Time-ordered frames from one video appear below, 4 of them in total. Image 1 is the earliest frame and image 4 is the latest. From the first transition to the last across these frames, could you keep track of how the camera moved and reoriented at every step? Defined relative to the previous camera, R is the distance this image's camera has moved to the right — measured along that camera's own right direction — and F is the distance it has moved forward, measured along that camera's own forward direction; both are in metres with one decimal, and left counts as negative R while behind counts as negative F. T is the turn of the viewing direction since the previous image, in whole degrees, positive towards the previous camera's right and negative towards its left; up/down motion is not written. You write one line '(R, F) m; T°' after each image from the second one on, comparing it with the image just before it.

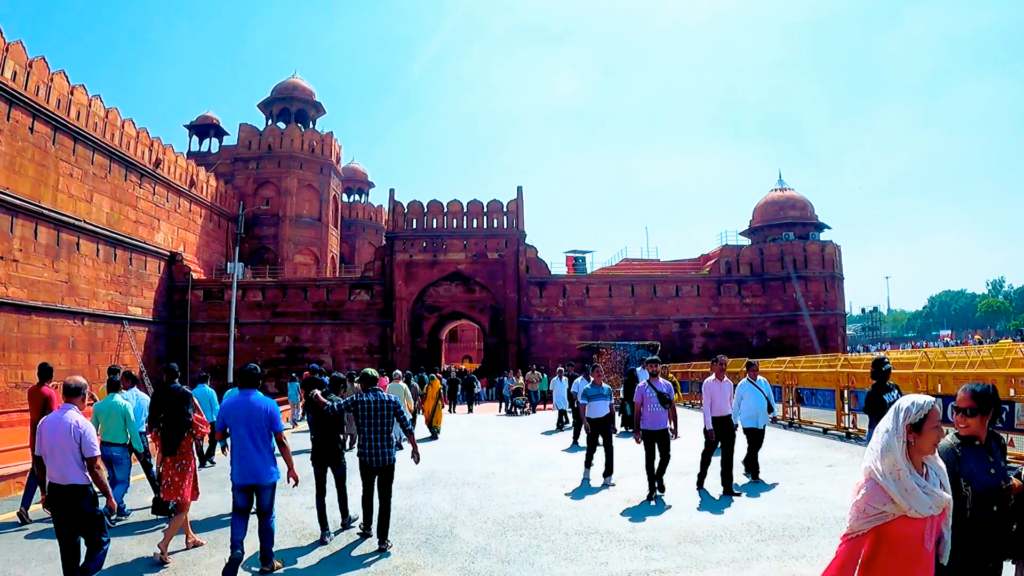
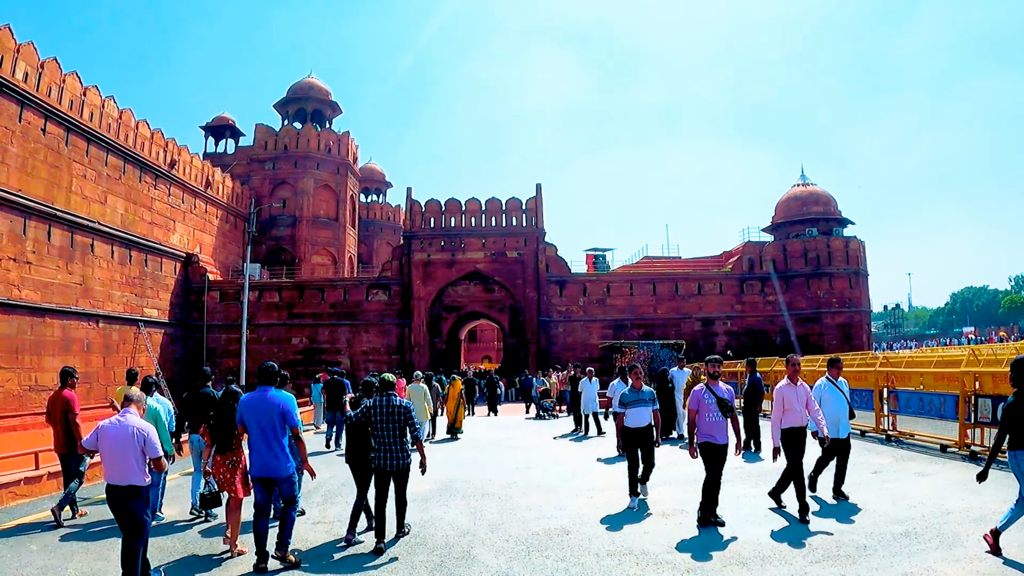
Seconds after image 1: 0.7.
(0.0, +0.4) m; -1°
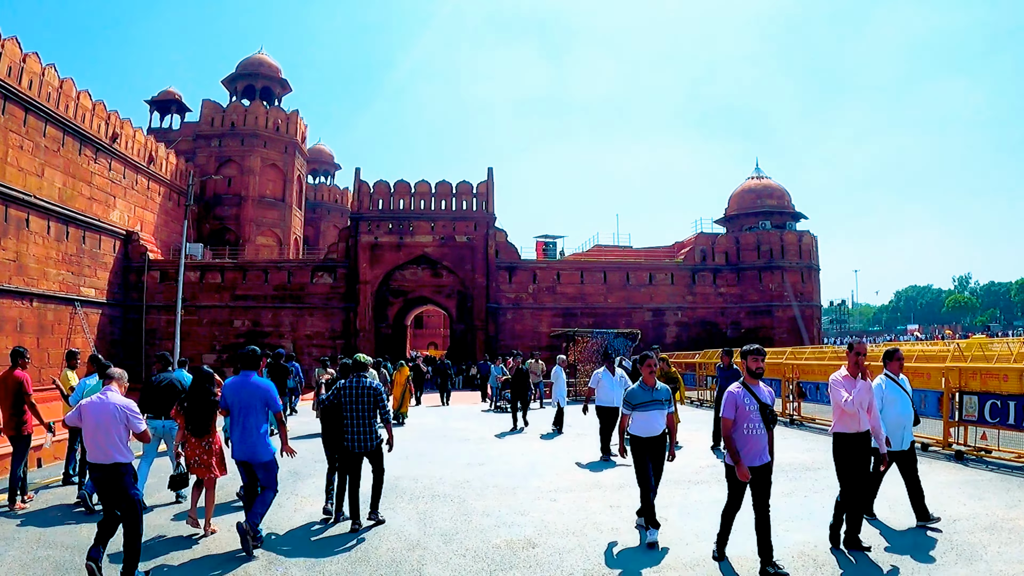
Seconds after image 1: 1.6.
(+0.3, +0.7) m; +4°
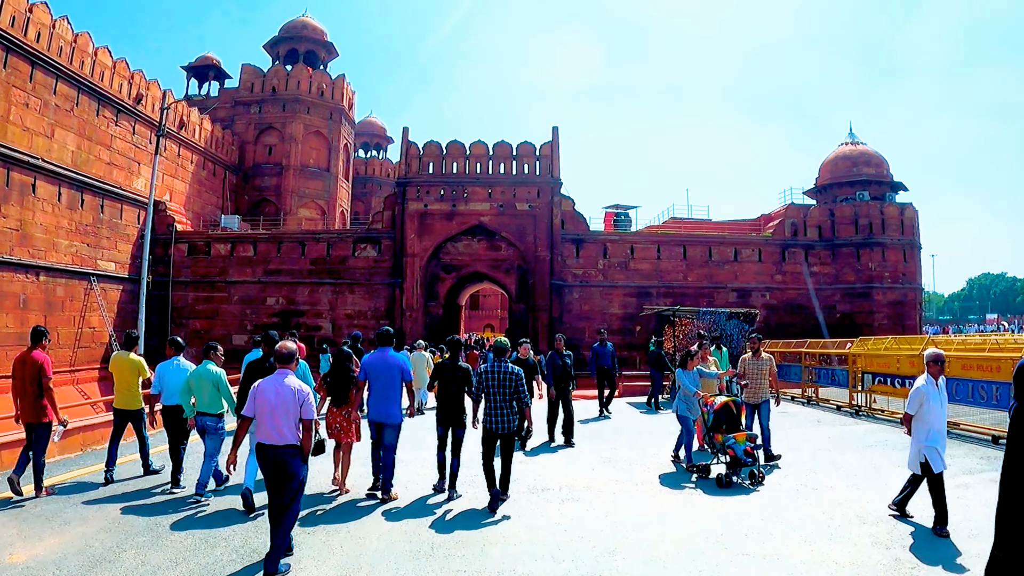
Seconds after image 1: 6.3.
(-1.1, +2.7) m; -3°
